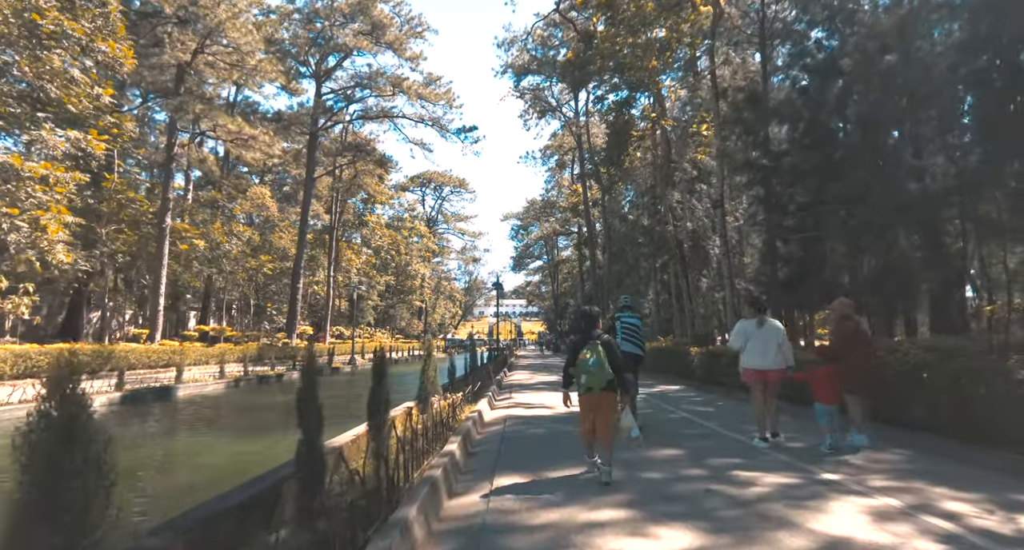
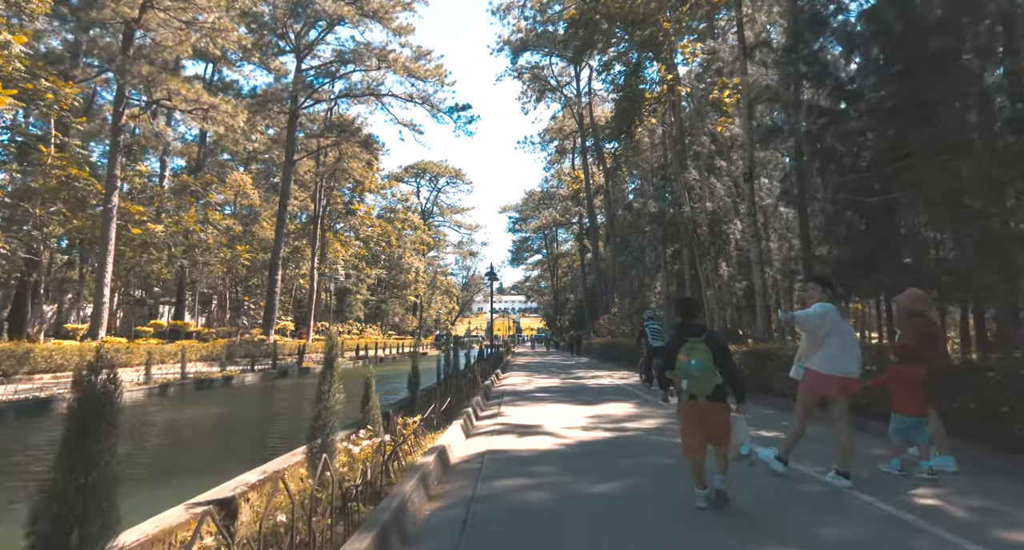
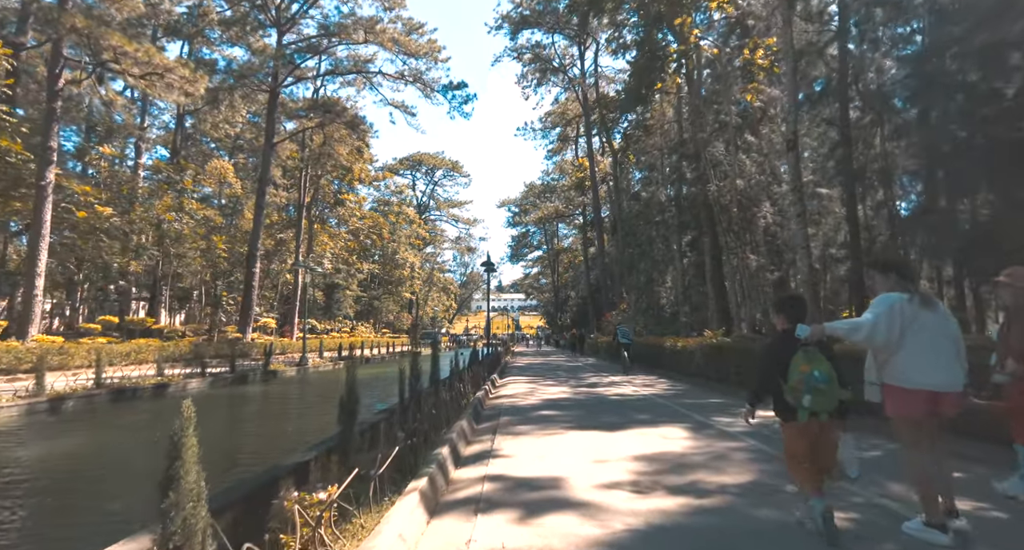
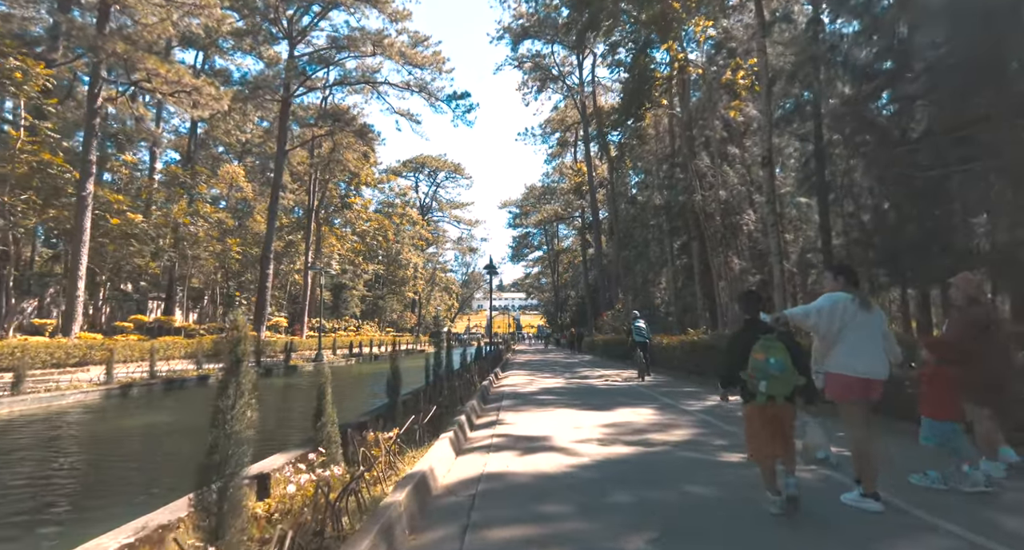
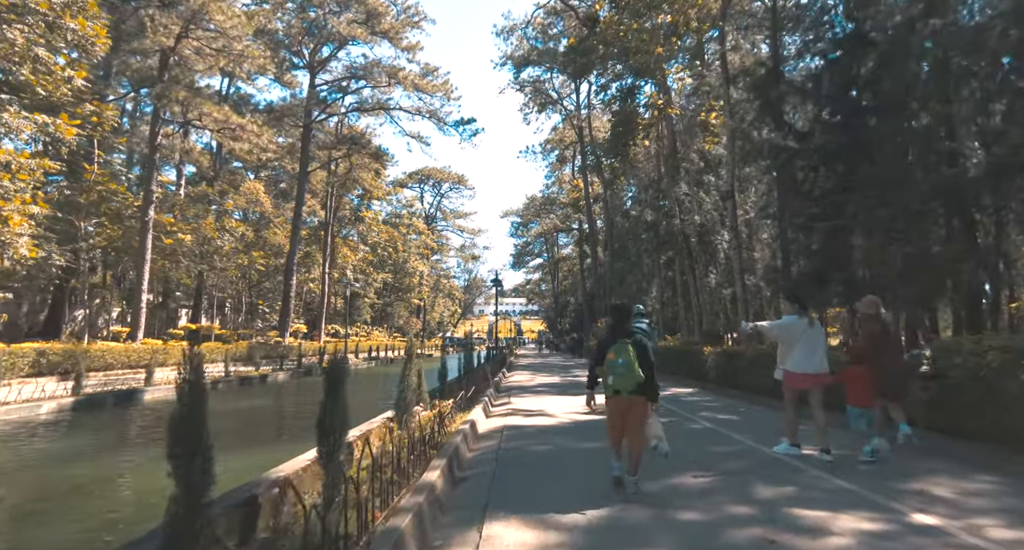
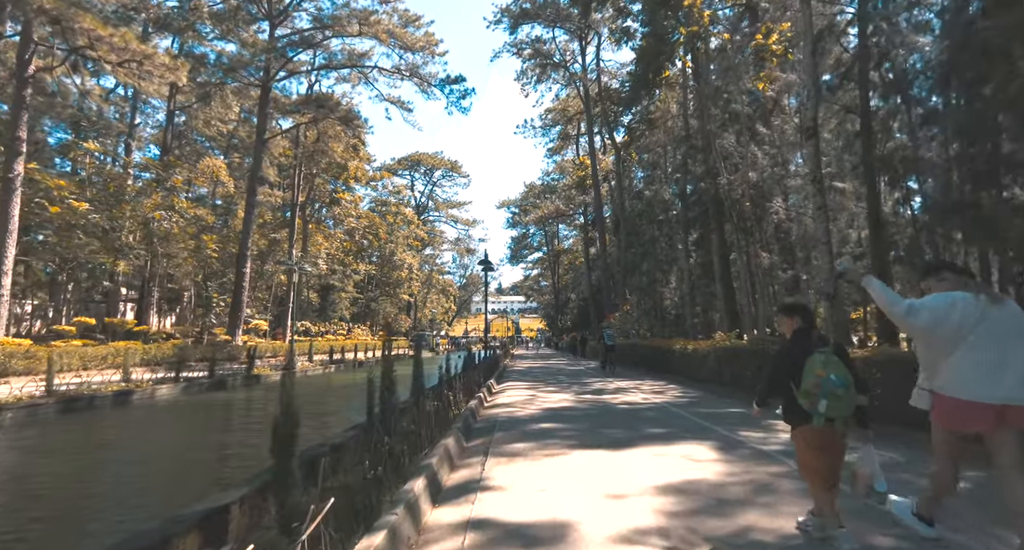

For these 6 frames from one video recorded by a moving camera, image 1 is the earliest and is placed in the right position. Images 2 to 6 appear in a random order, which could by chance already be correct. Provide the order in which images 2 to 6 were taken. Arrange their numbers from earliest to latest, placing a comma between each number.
5, 2, 4, 3, 6
